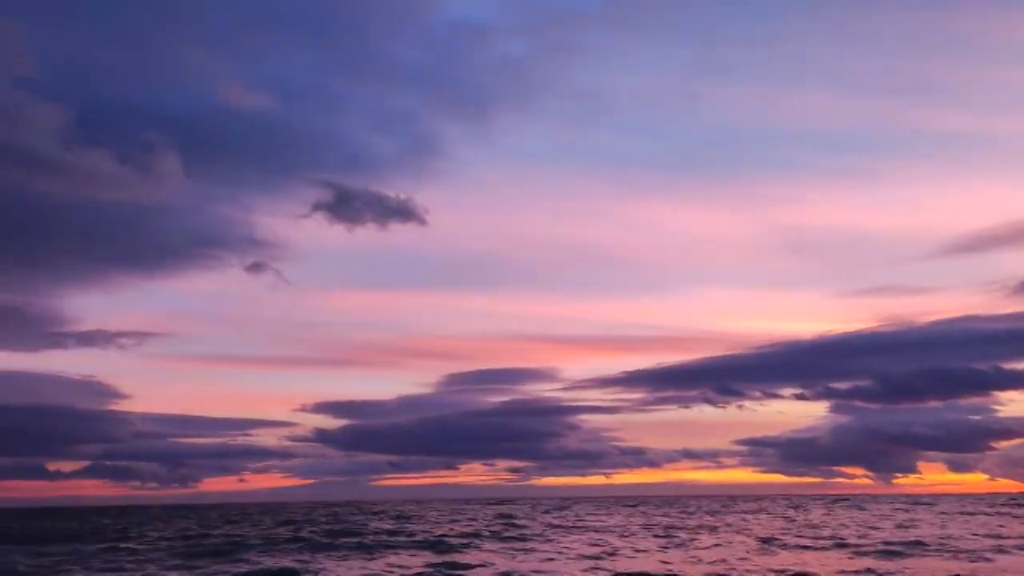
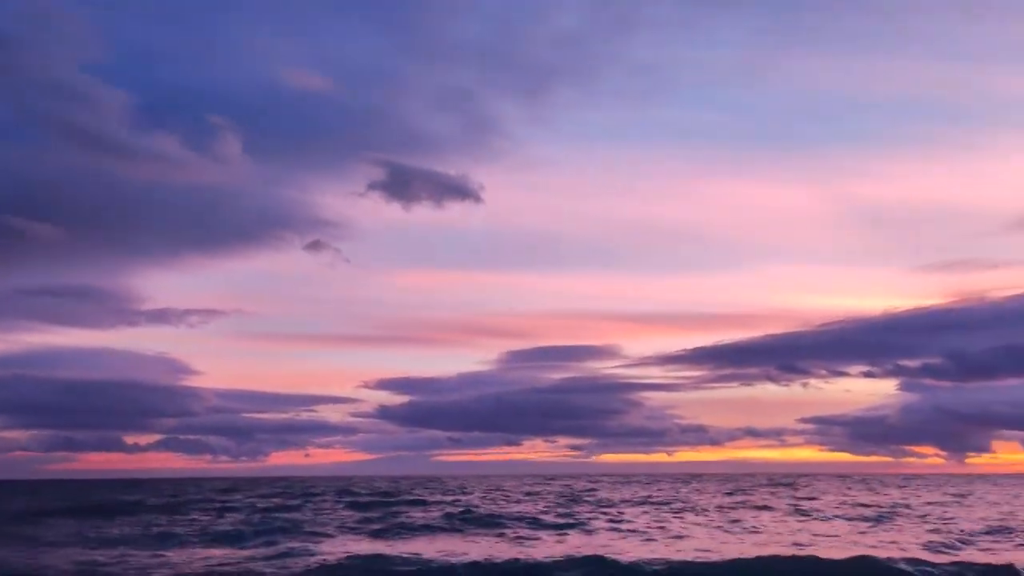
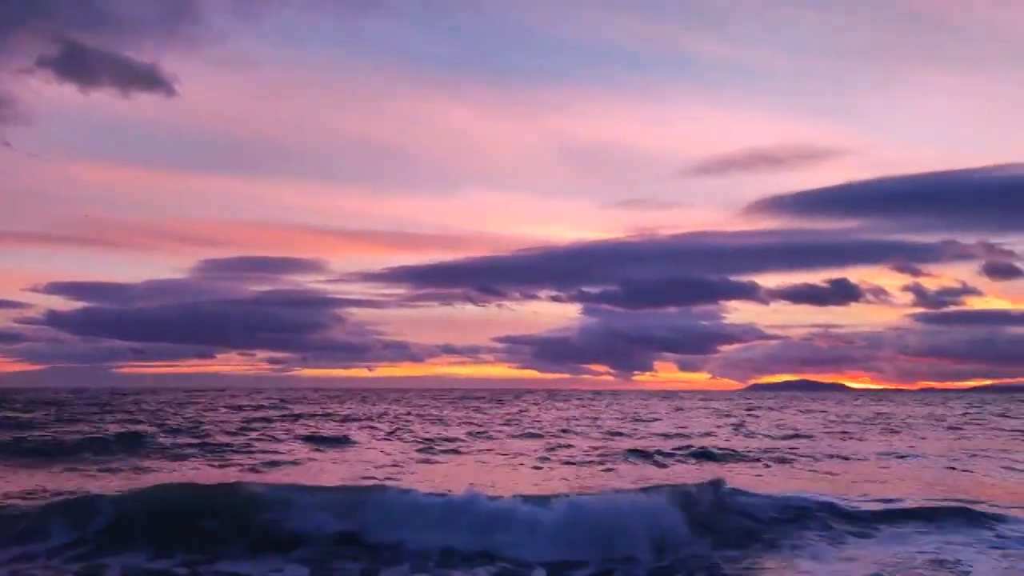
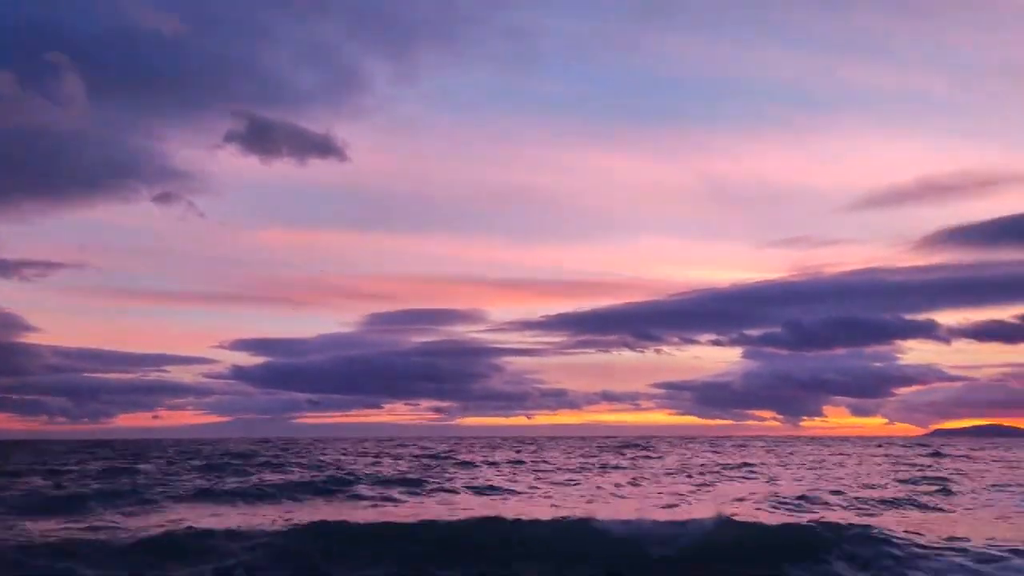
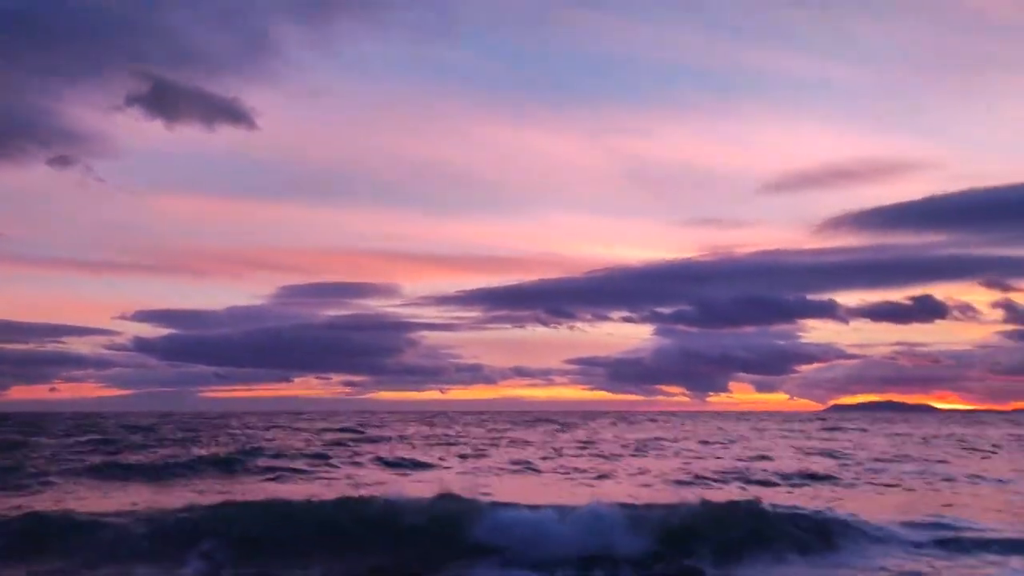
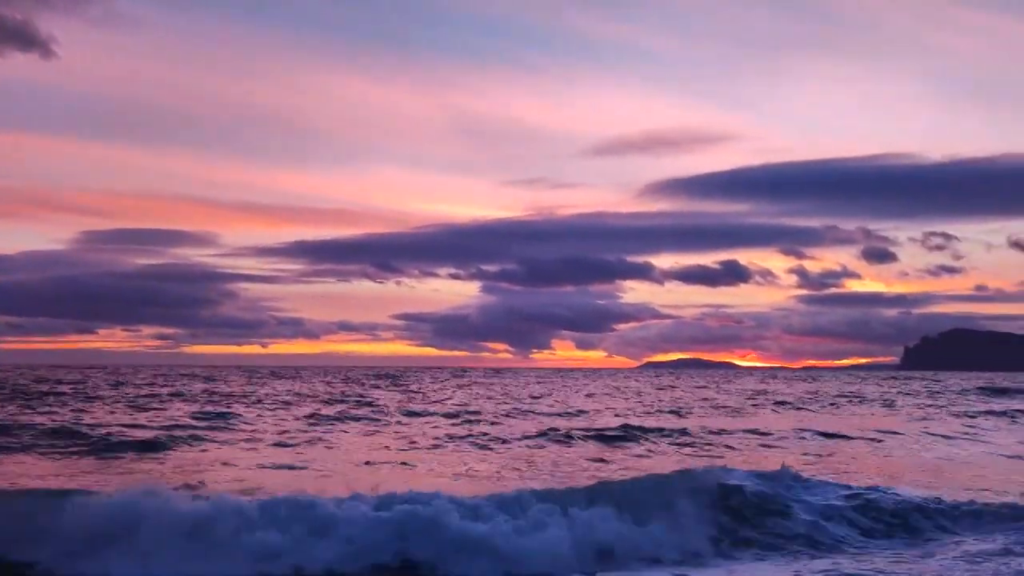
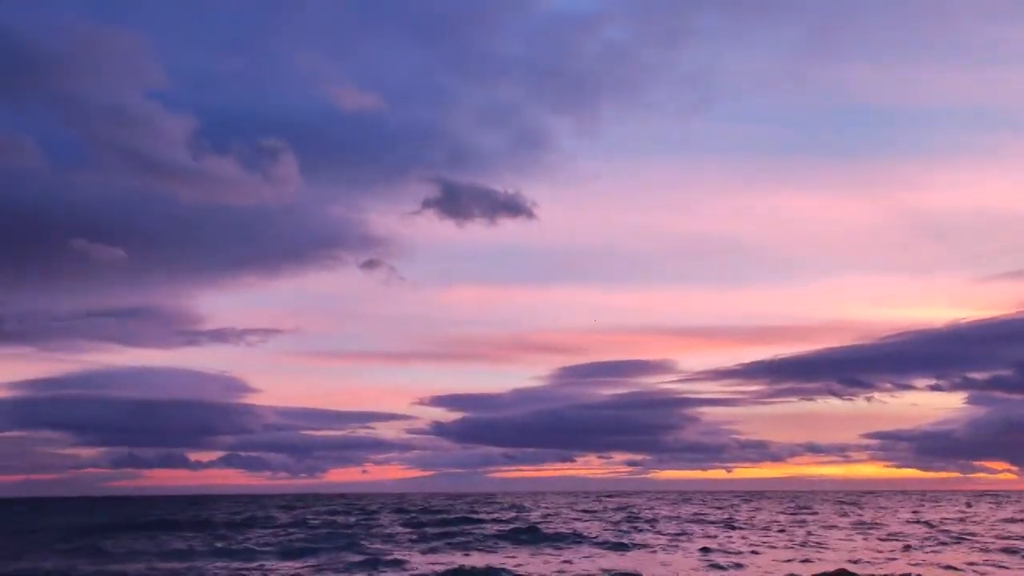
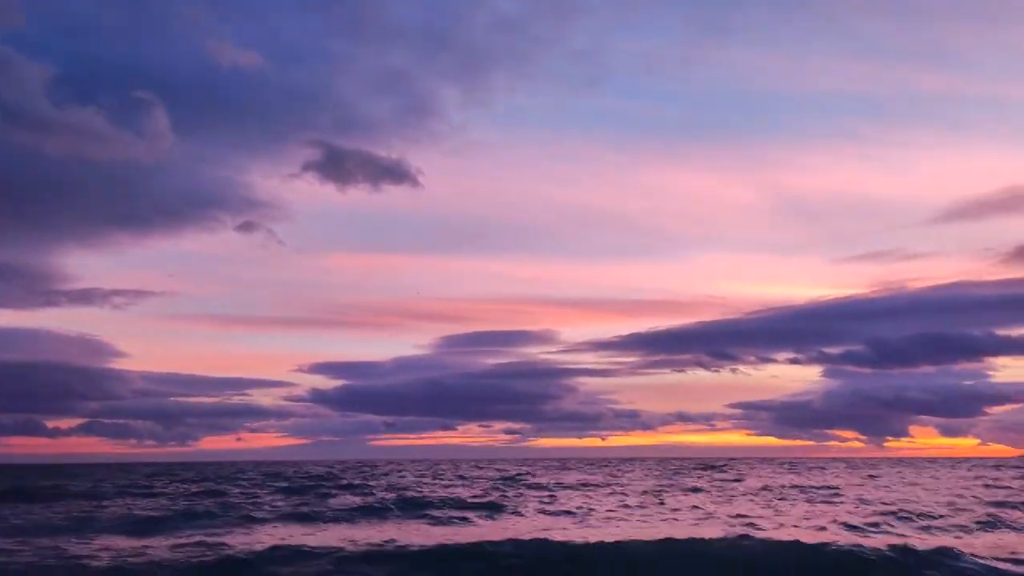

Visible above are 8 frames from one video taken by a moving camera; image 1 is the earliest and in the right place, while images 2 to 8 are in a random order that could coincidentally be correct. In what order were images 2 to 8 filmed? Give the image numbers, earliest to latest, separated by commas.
7, 2, 8, 4, 5, 3, 6
